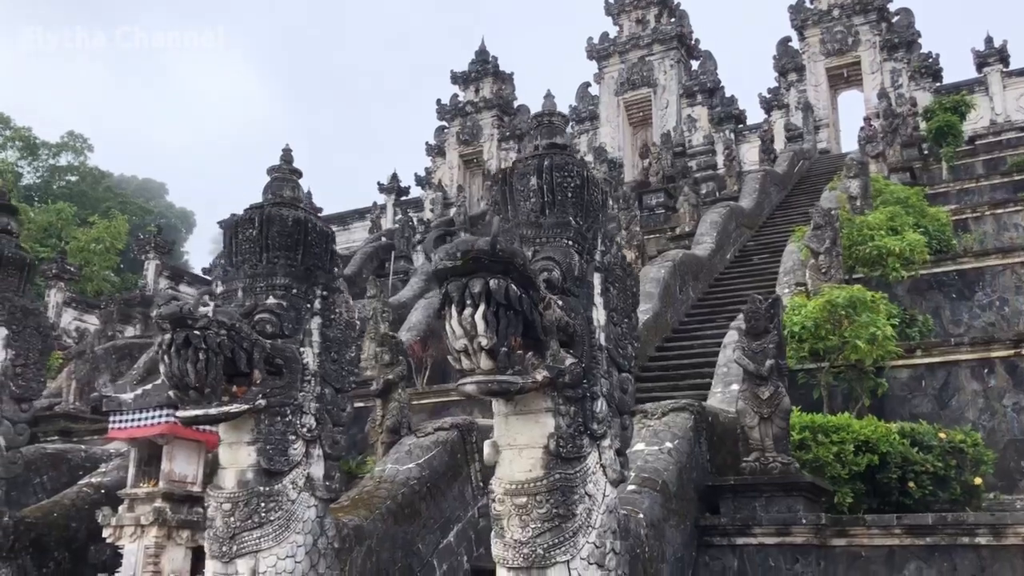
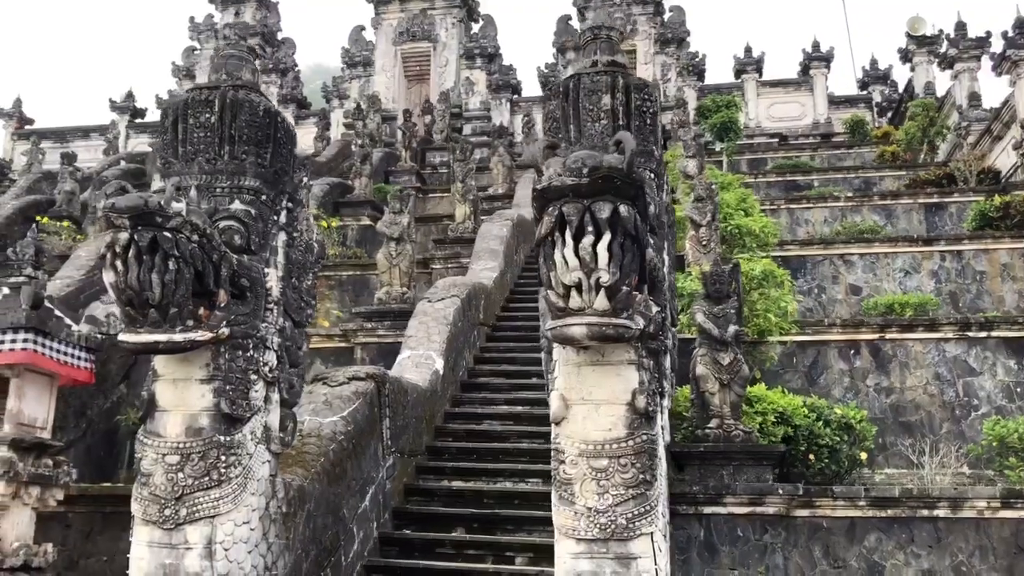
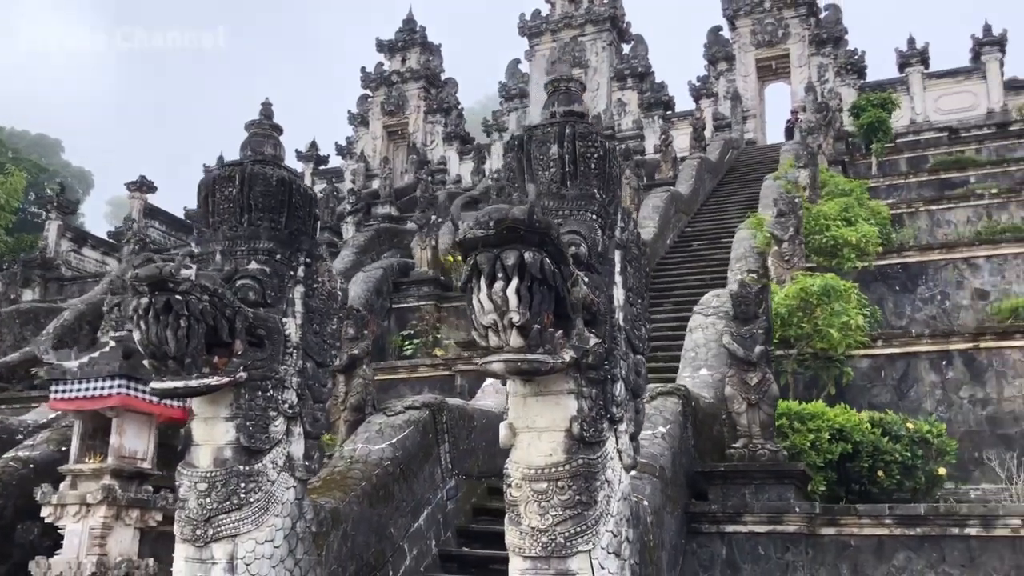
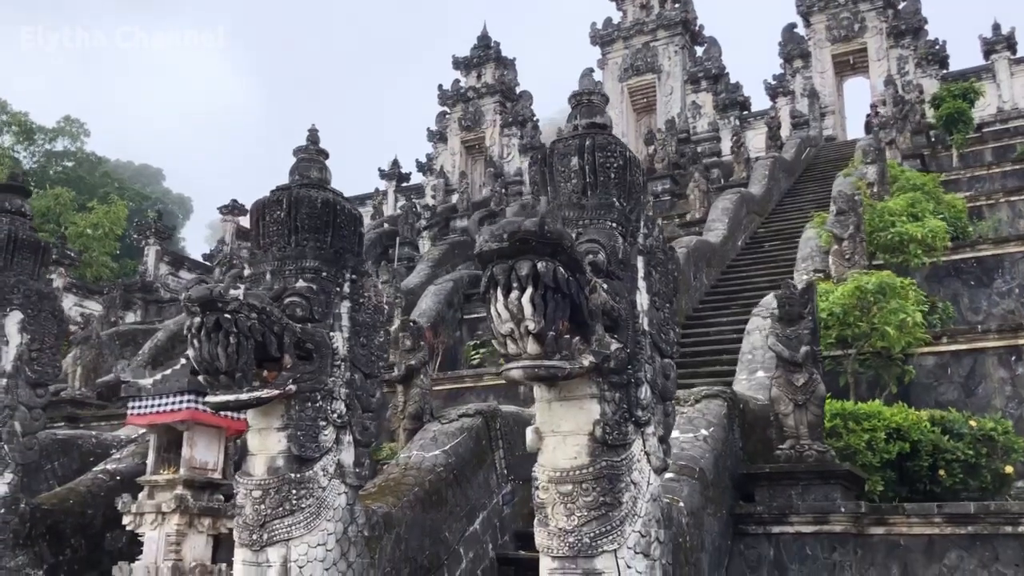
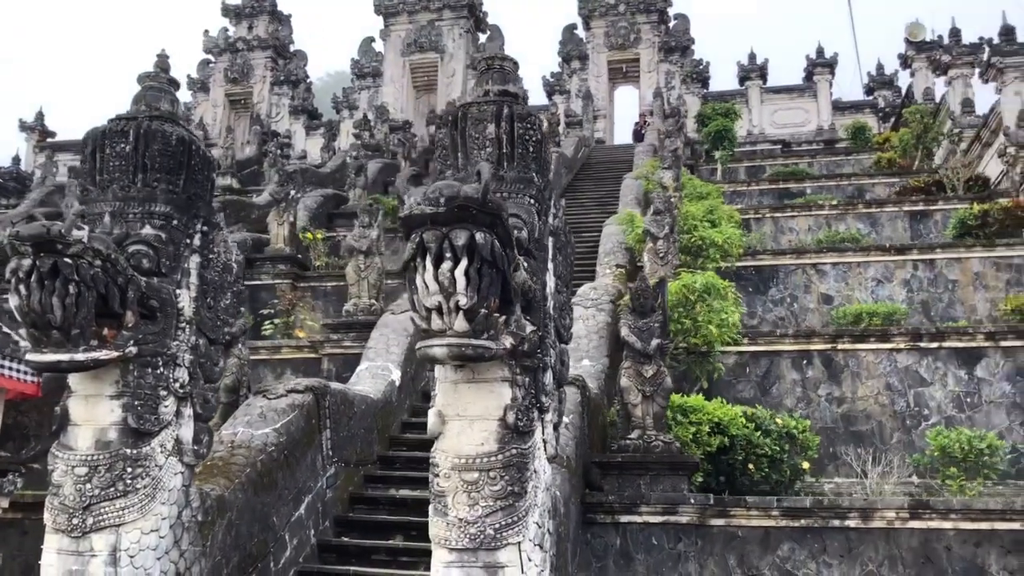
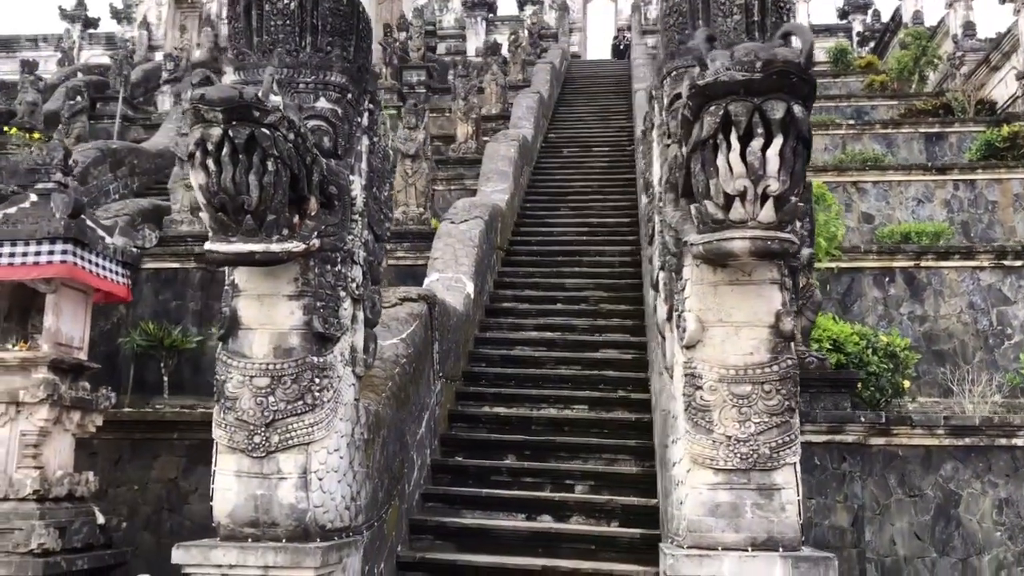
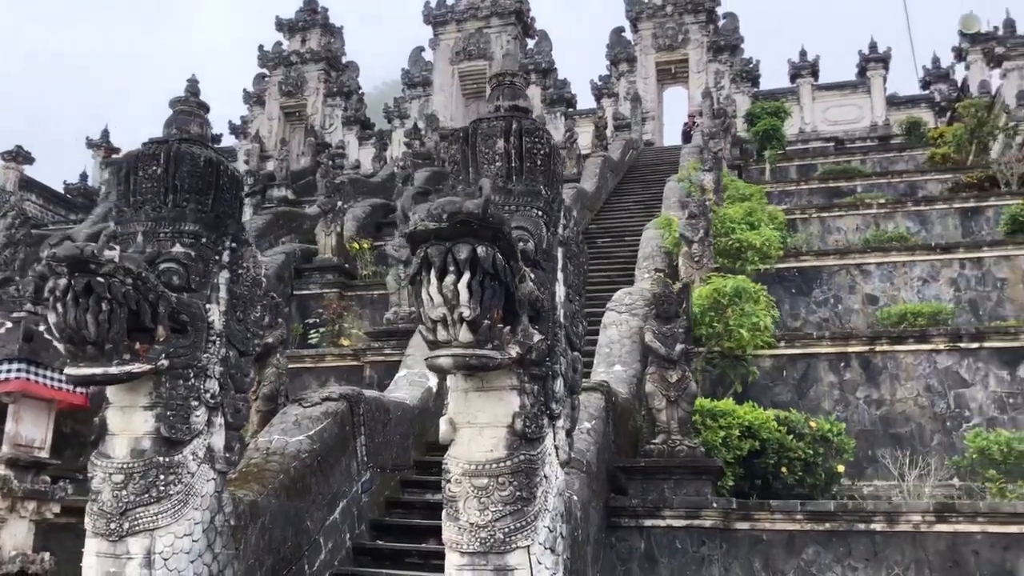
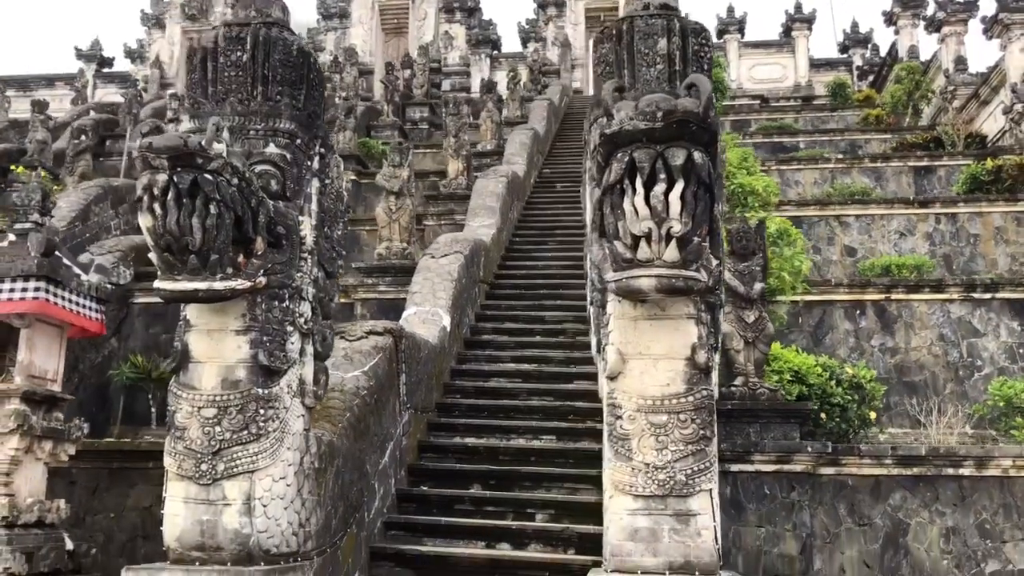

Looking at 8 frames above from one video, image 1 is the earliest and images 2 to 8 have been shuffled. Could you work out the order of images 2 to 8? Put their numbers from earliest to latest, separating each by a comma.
4, 3, 7, 5, 2, 8, 6
